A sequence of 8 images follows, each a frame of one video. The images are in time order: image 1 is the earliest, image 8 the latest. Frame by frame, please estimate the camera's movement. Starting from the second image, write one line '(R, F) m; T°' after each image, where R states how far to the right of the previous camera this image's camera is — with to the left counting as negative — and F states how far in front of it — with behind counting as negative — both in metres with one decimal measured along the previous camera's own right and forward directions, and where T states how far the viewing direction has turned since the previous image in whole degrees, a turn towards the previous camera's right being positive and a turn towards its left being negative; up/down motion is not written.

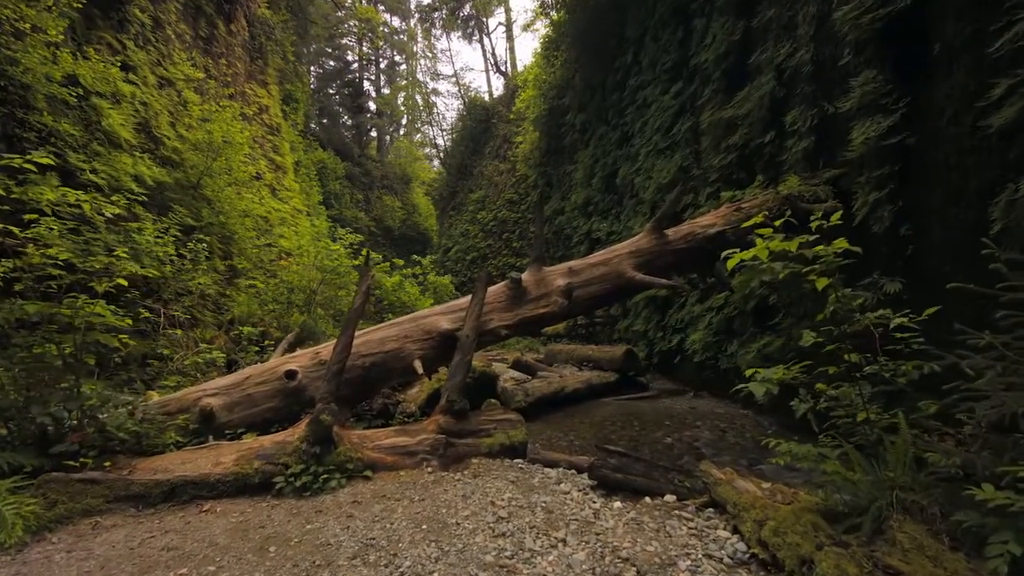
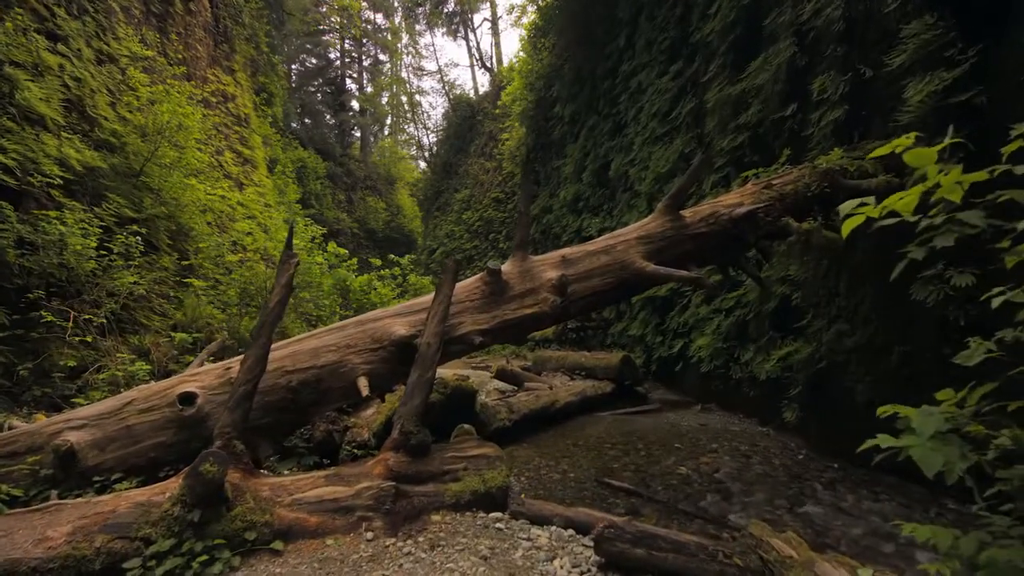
(+0.1, +0.9) m; +1°
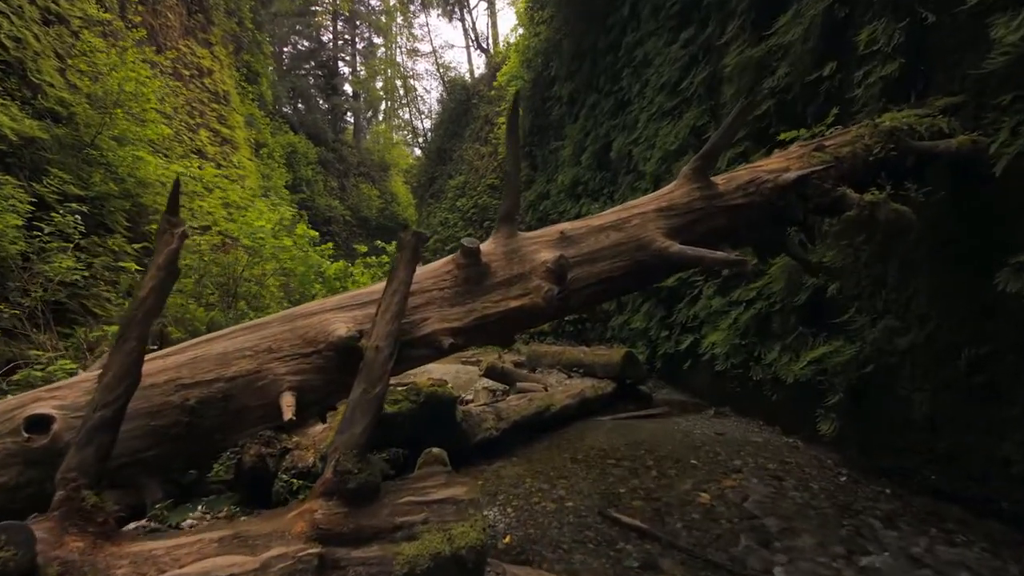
(+0.1, +0.8) m; 0°
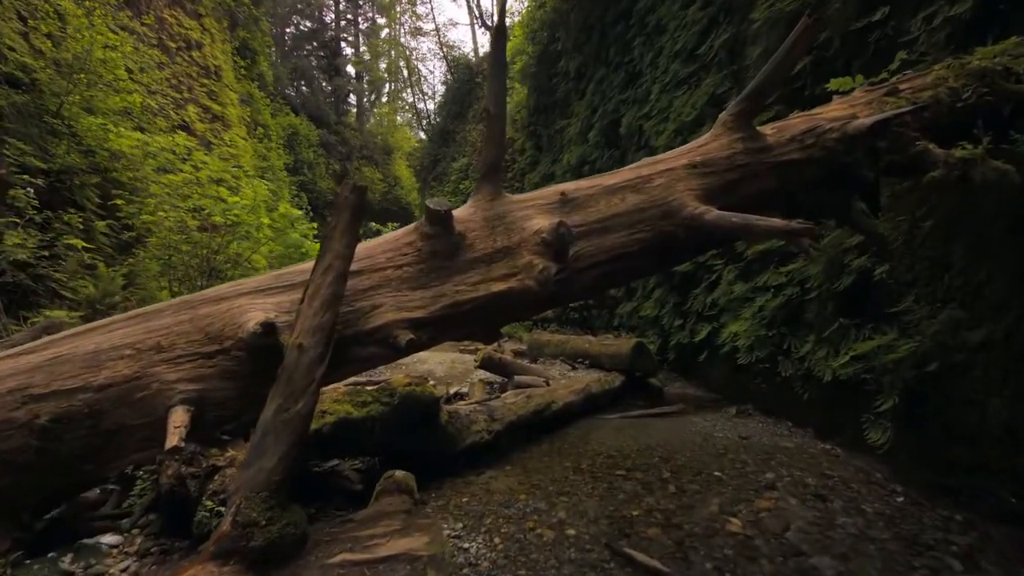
(+0.1, +0.6) m; -1°
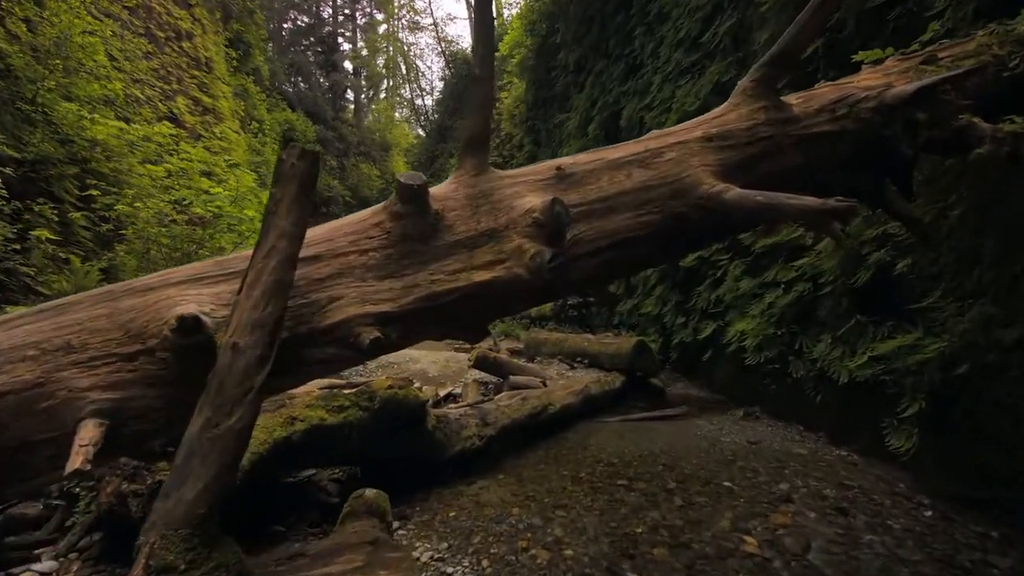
(0.0, +0.3) m; 0°
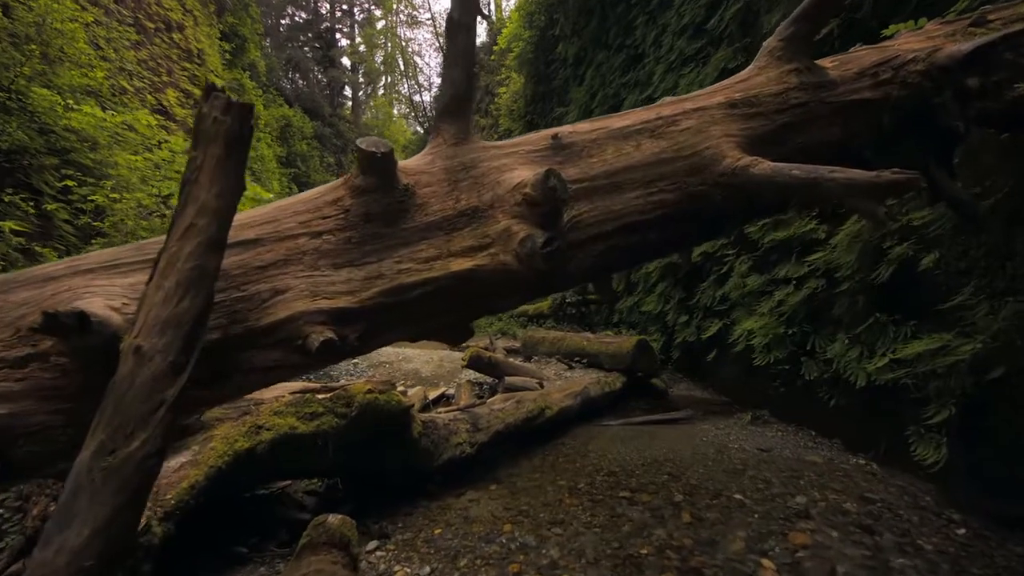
(0.0, +0.3) m; 0°
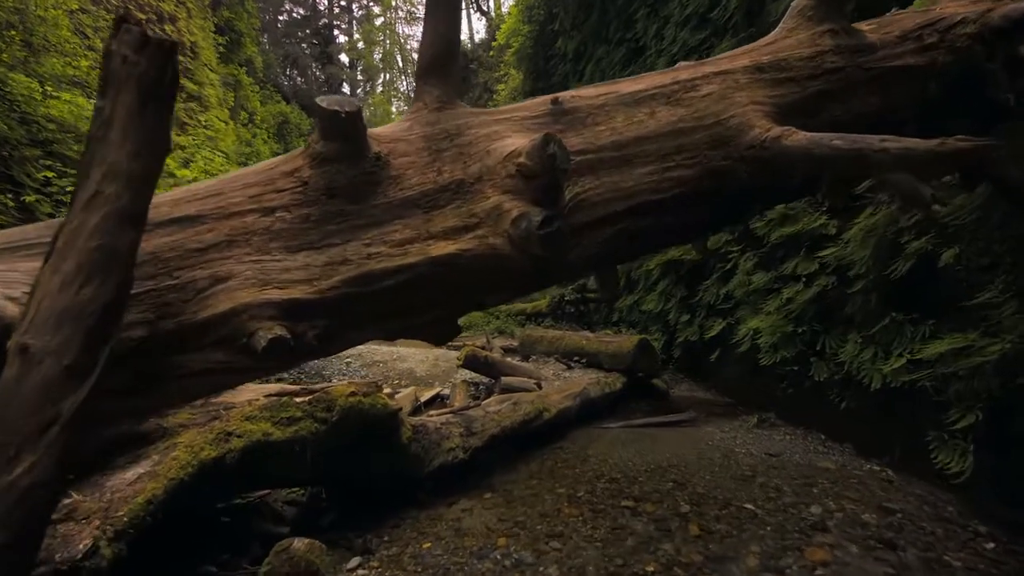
(0.0, +0.2) m; 0°
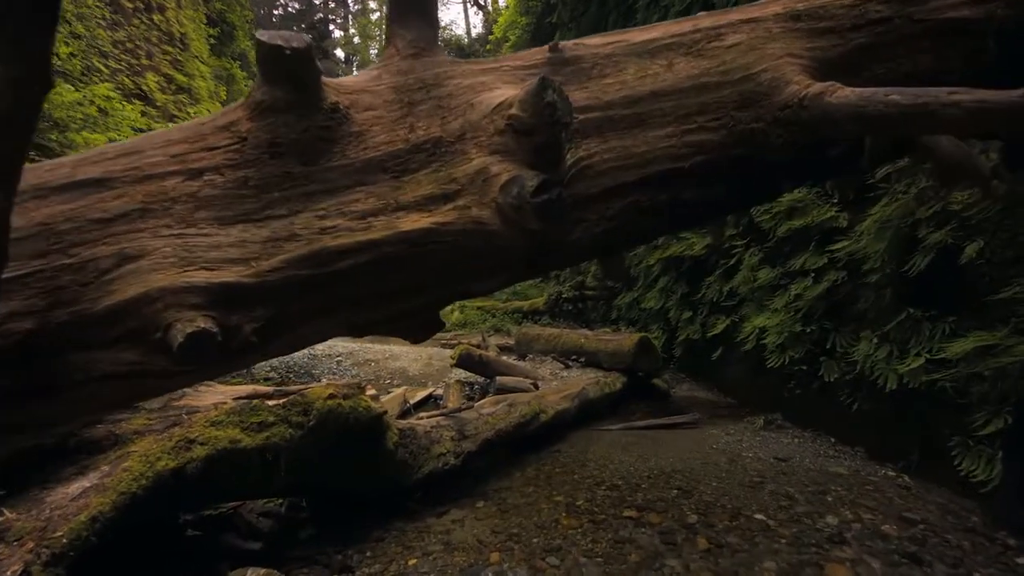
(0.0, +0.2) m; 0°
